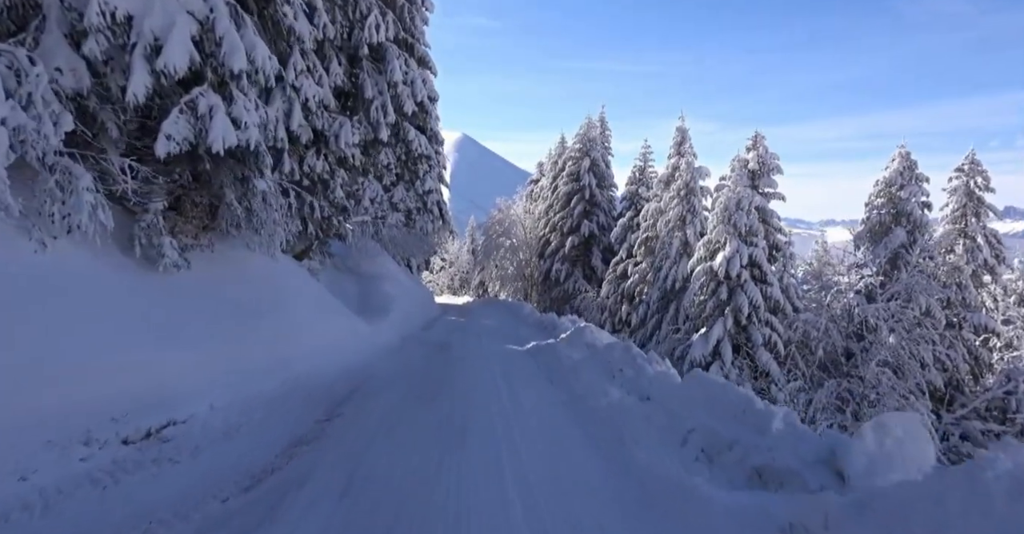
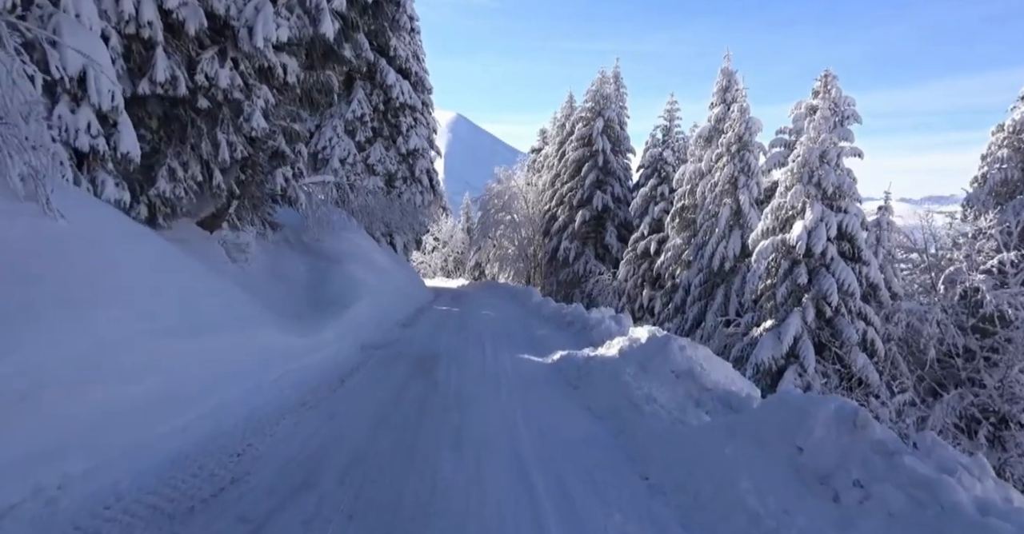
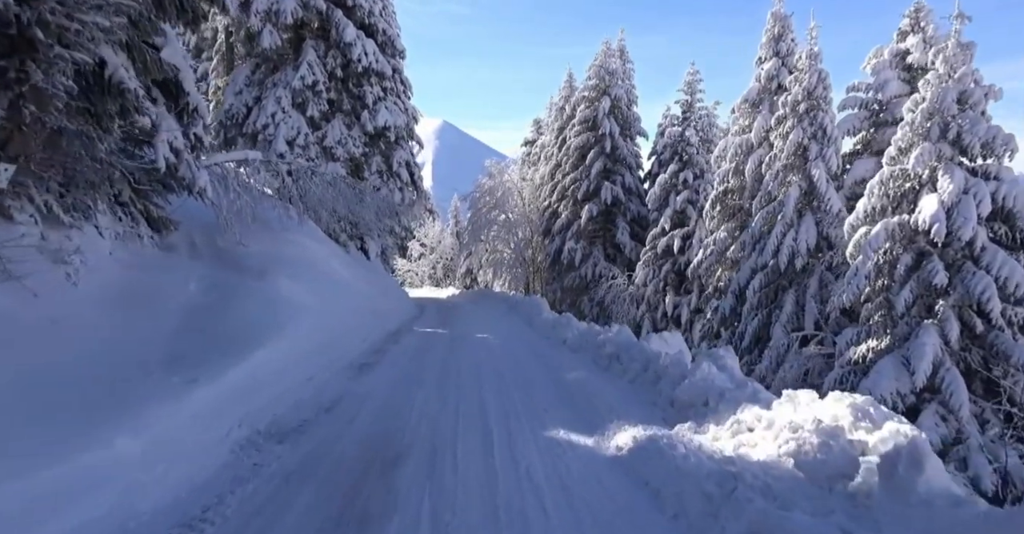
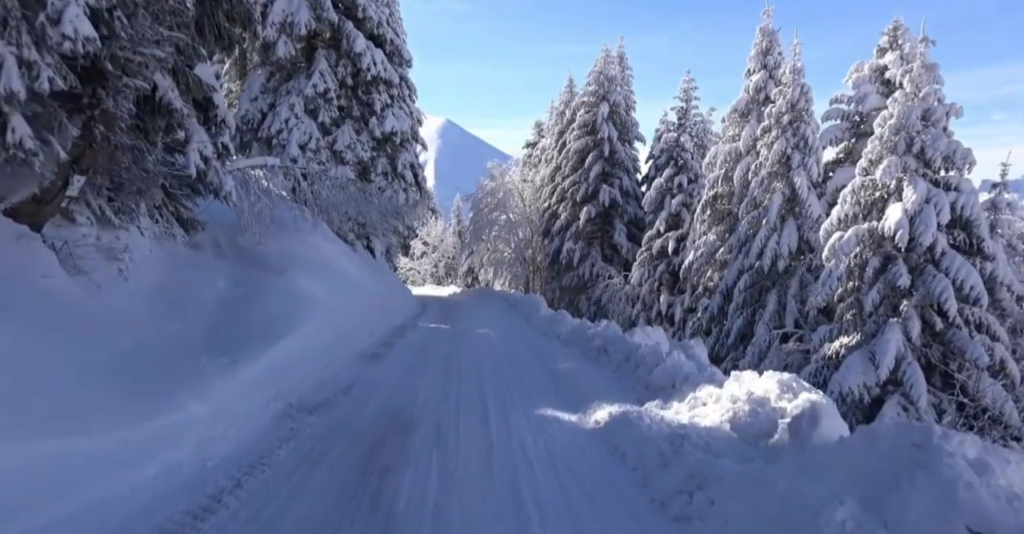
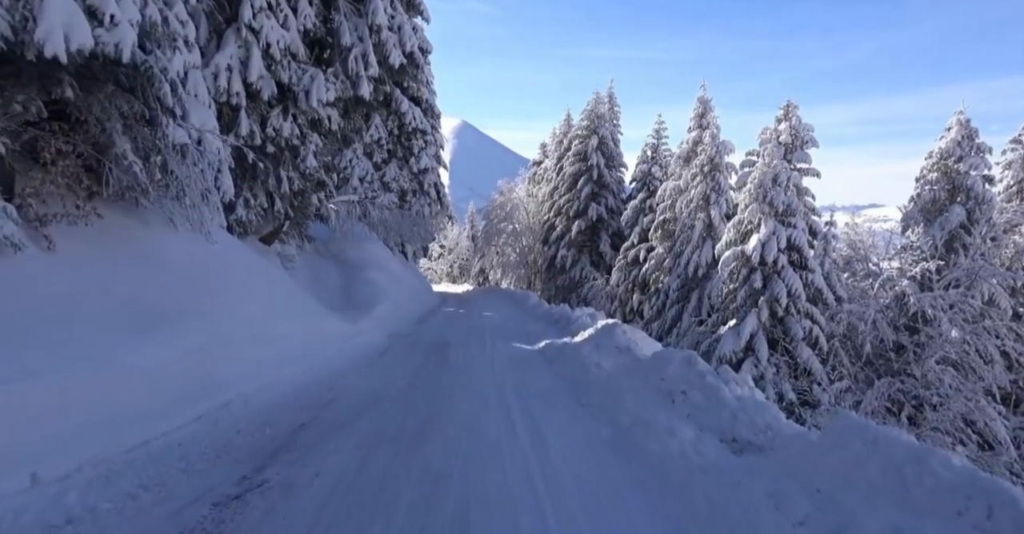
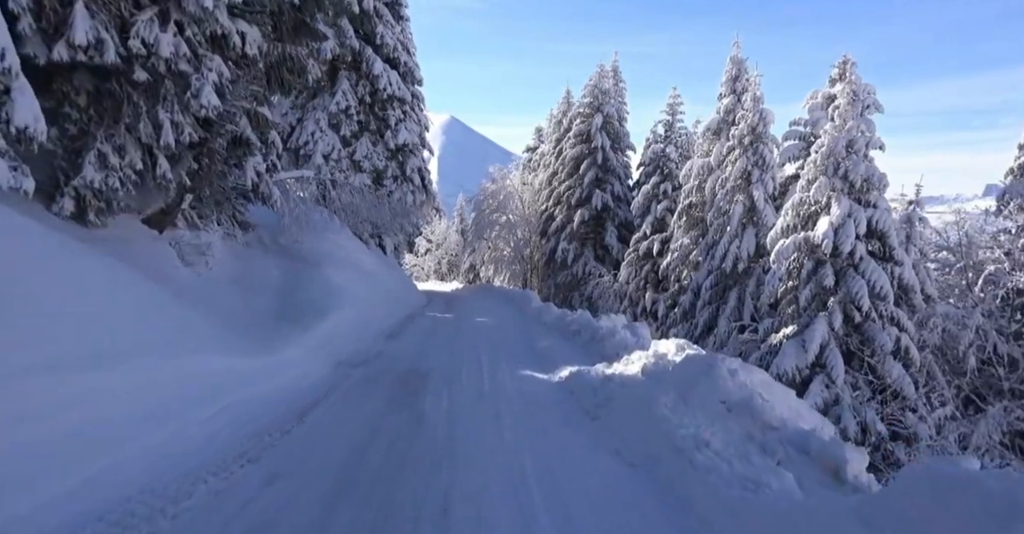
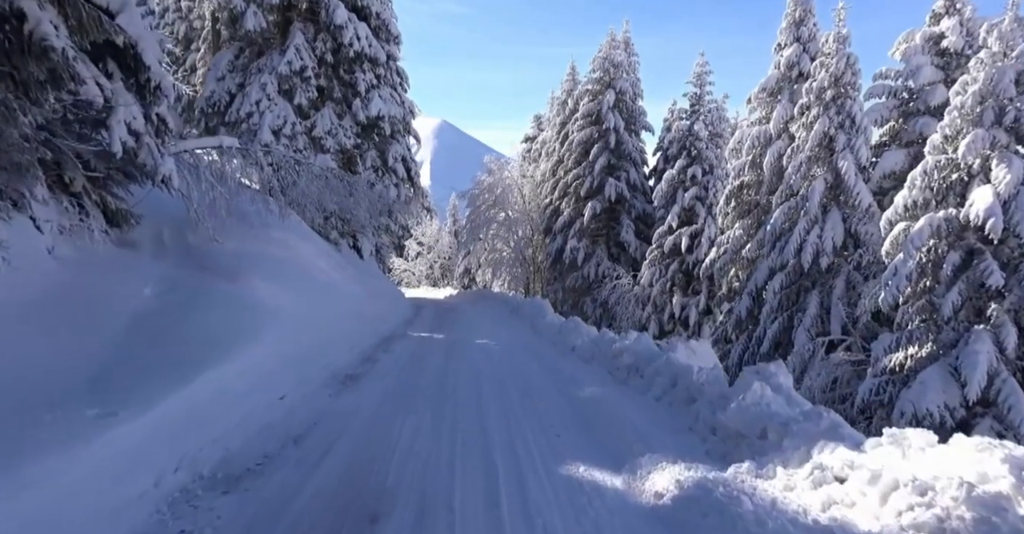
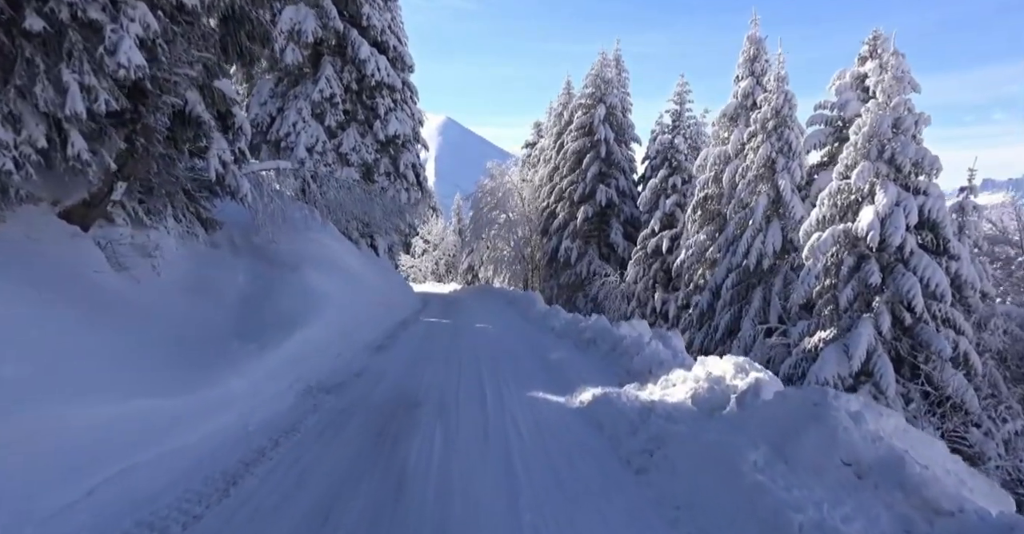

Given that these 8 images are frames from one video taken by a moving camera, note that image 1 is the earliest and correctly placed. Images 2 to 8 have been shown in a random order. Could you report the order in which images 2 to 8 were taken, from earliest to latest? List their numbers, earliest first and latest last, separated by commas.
5, 2, 6, 8, 4, 3, 7
